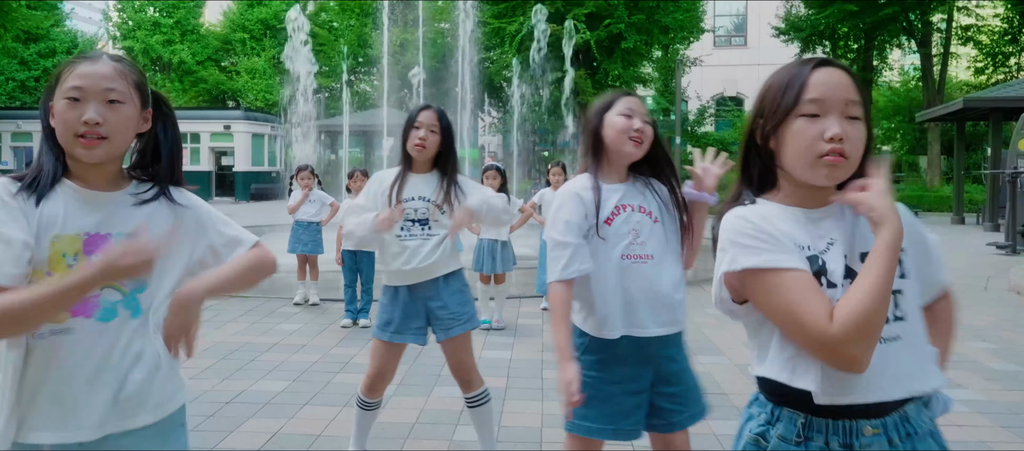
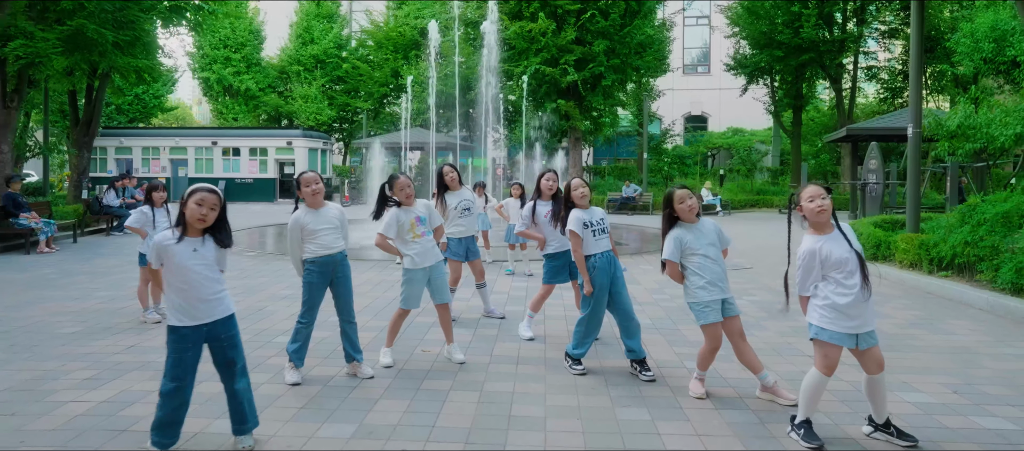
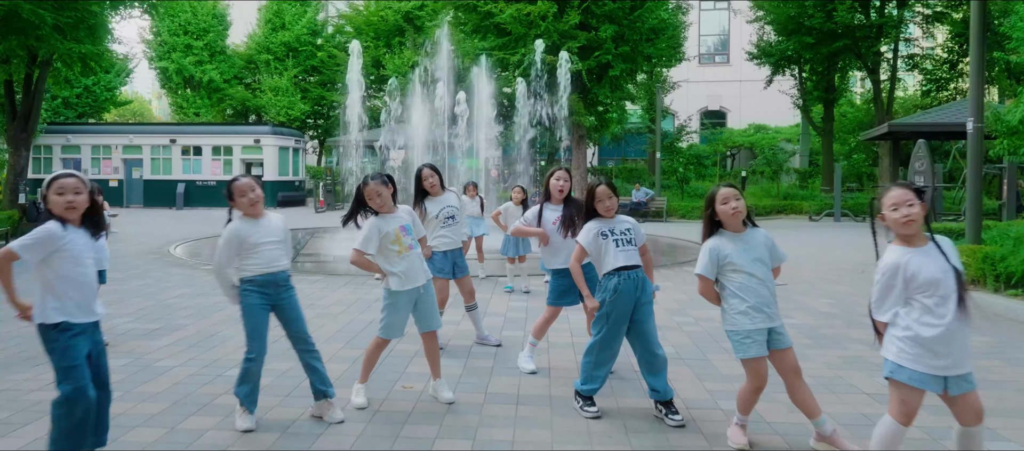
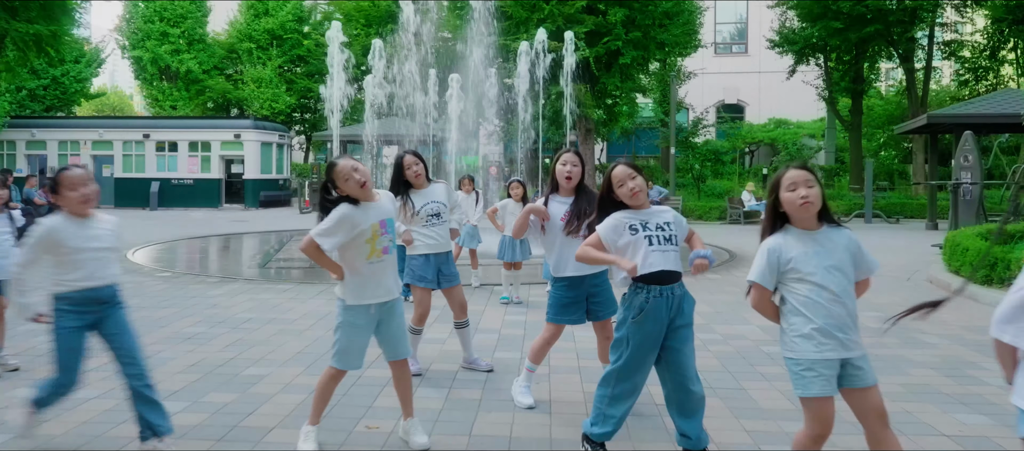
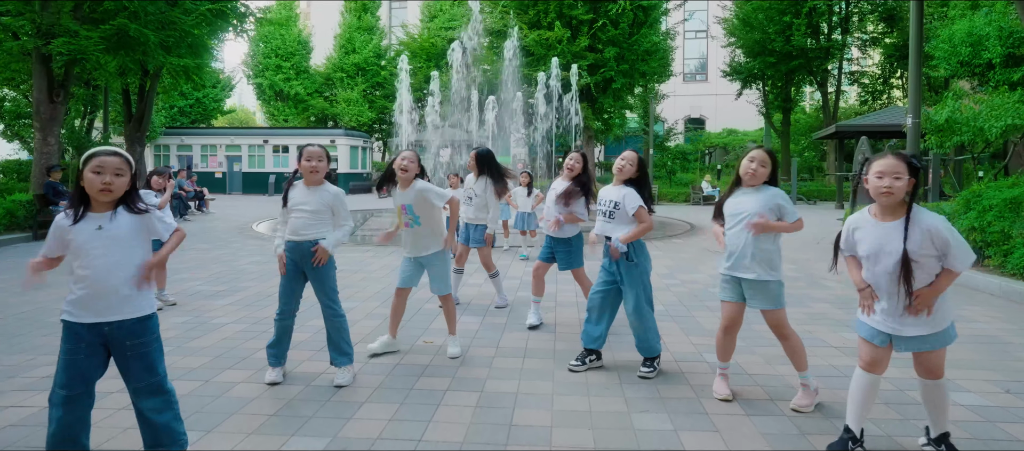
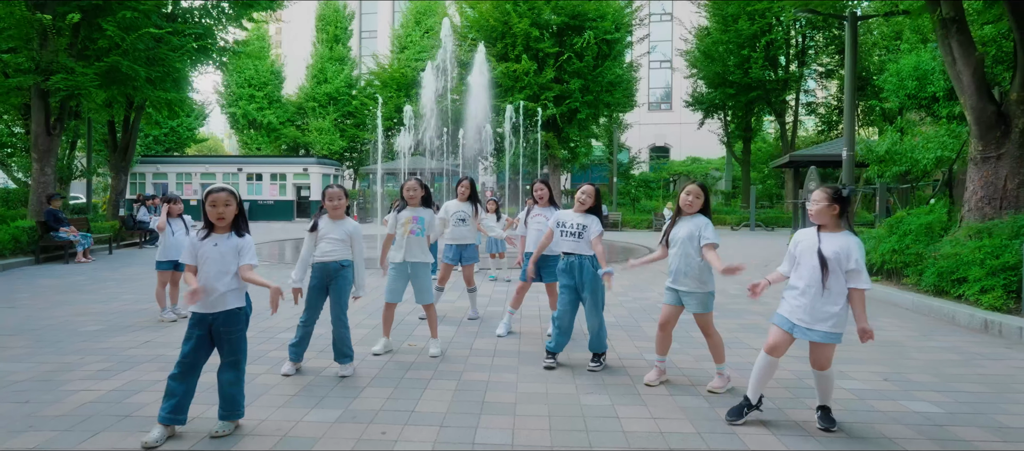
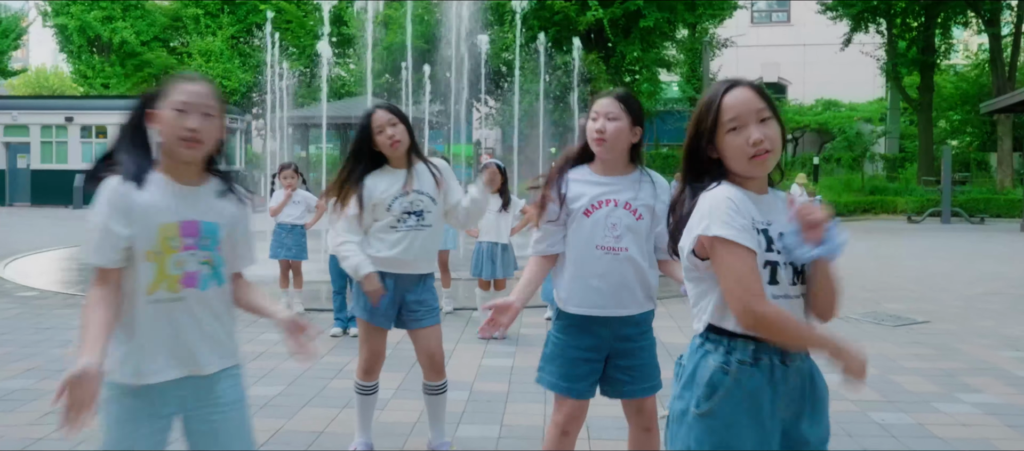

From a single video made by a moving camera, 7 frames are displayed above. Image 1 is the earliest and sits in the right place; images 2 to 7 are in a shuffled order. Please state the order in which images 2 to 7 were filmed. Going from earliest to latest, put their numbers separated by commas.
7, 4, 3, 2, 5, 6
